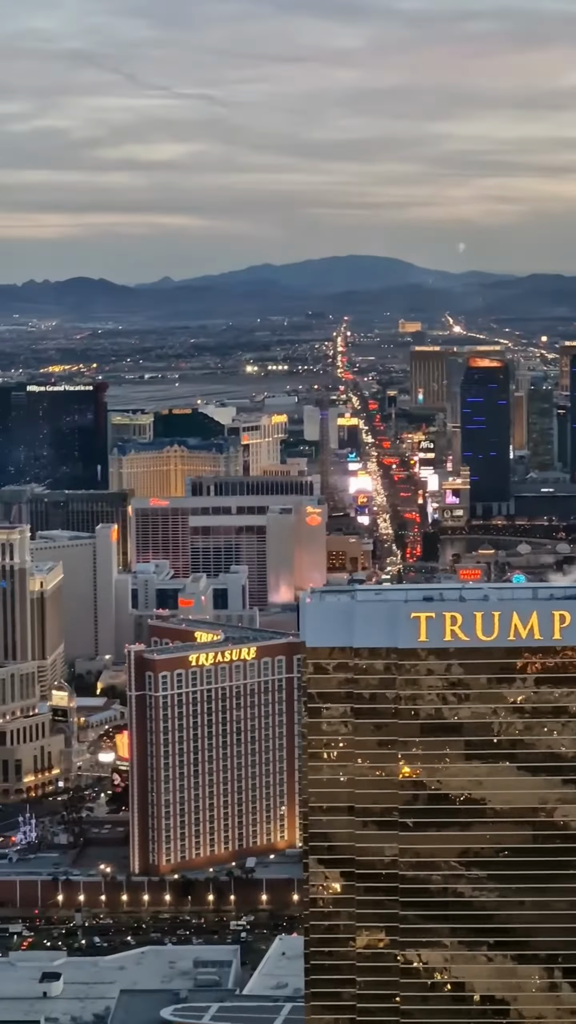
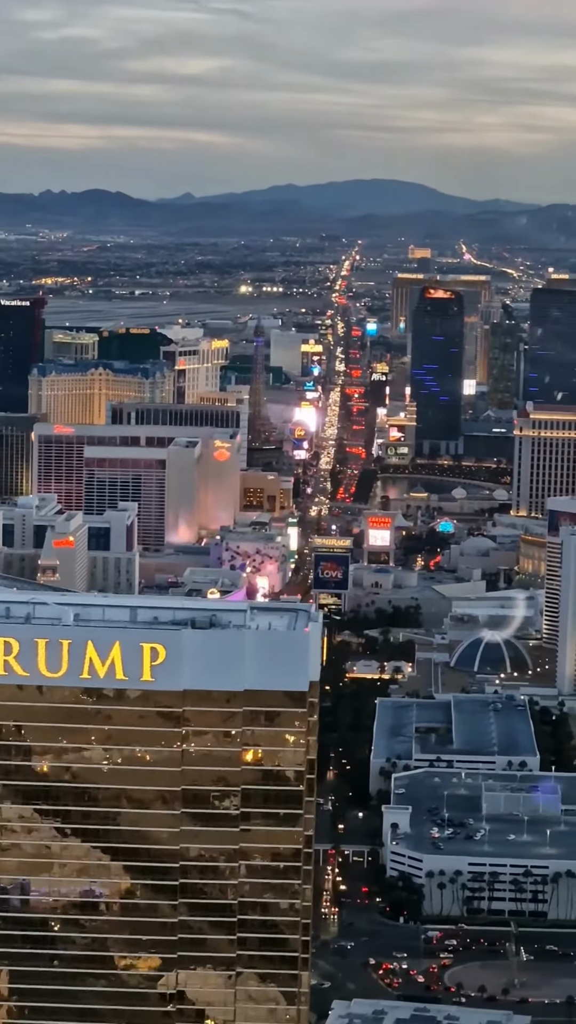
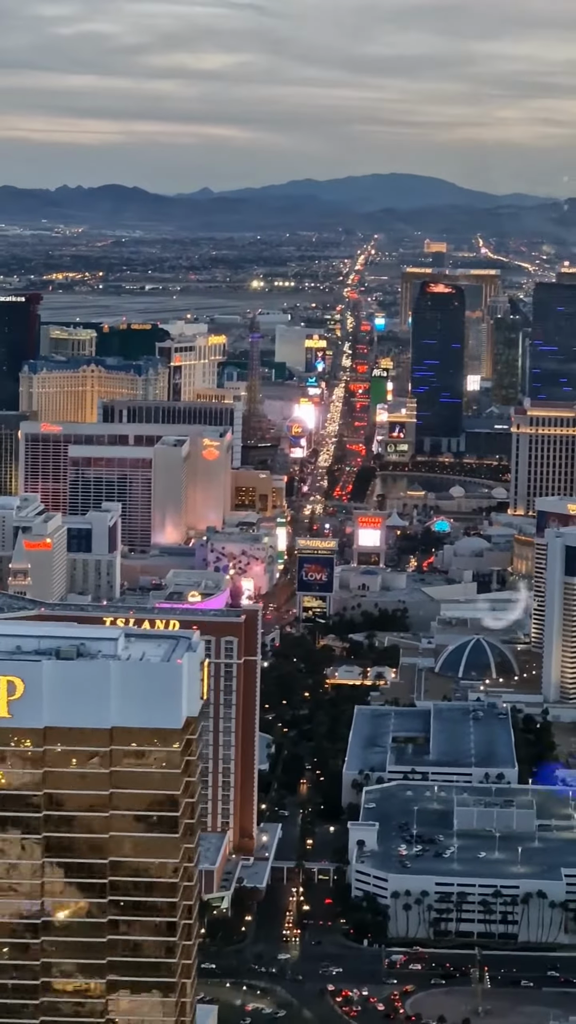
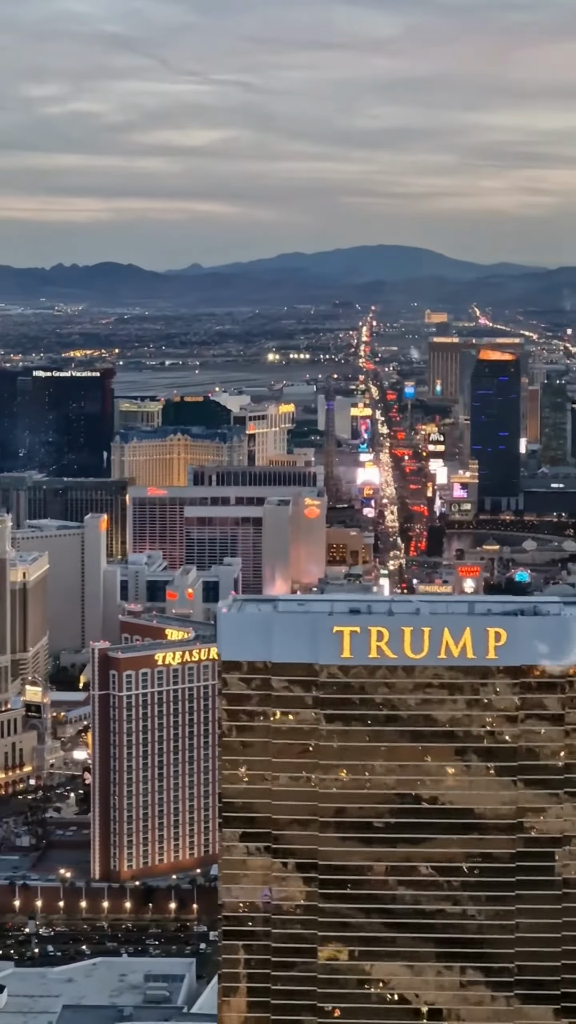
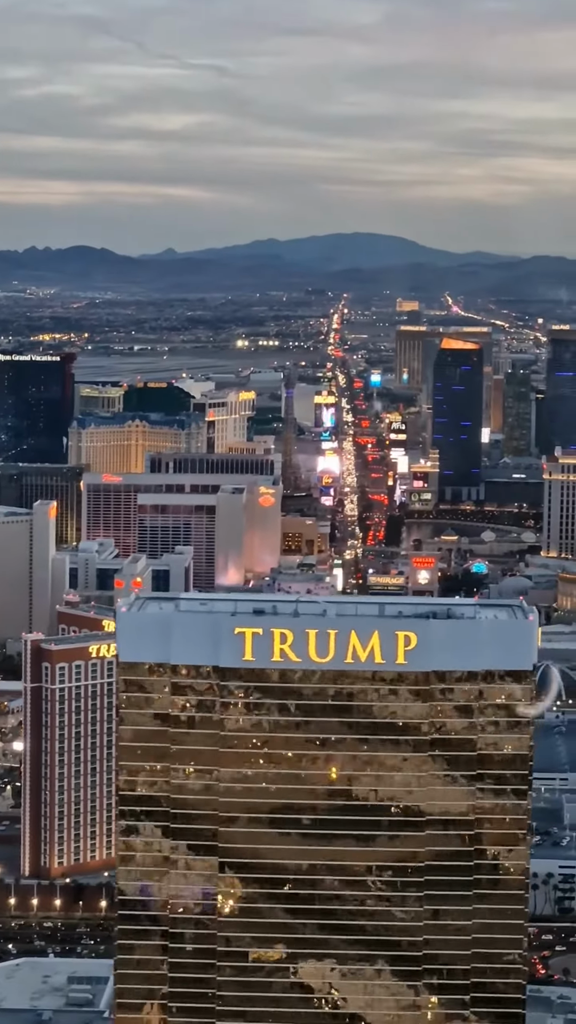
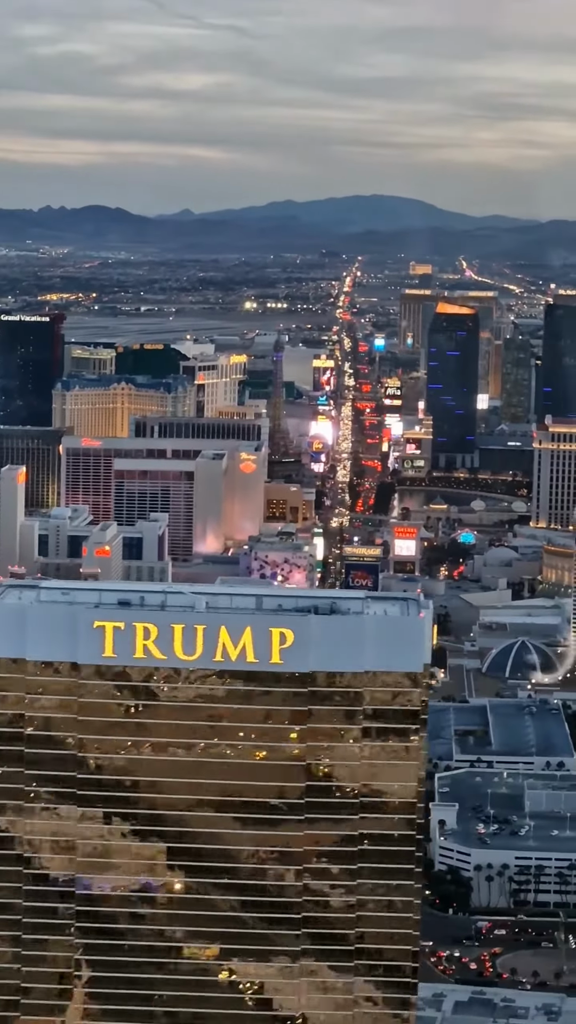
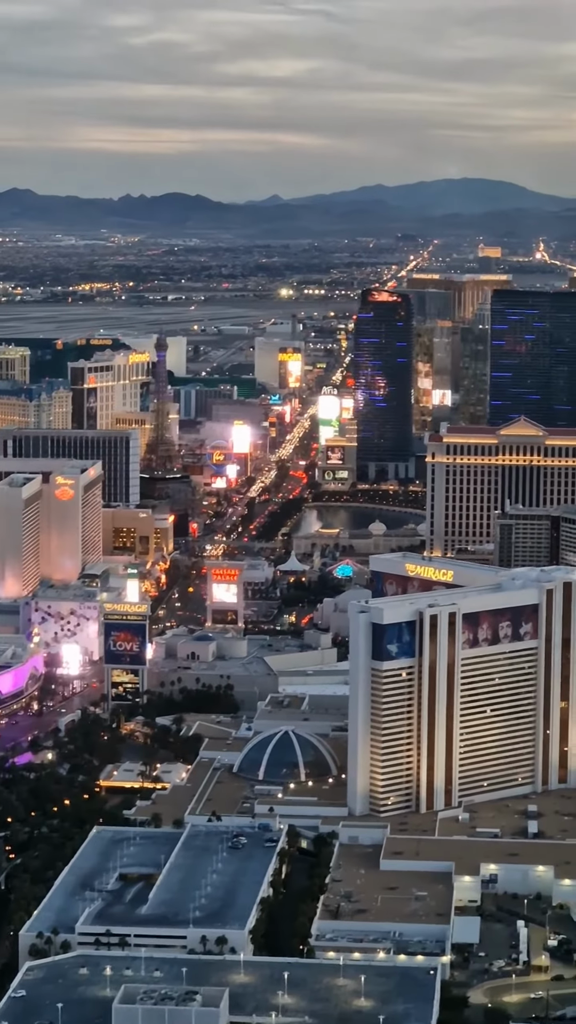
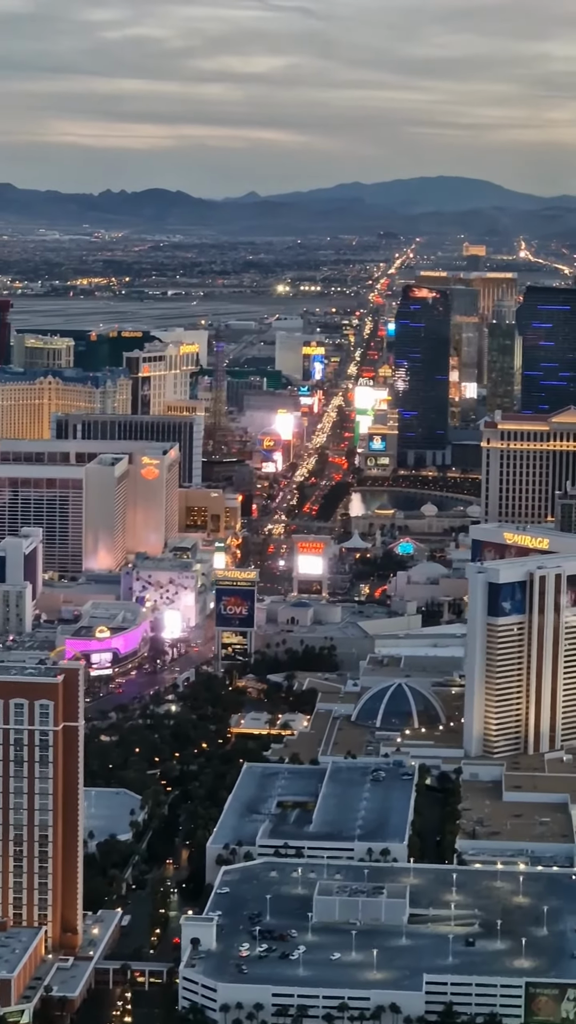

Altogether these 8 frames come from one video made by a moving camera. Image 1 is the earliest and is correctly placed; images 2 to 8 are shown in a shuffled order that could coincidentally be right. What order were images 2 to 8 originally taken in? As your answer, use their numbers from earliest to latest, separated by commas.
4, 5, 6, 2, 3, 8, 7
